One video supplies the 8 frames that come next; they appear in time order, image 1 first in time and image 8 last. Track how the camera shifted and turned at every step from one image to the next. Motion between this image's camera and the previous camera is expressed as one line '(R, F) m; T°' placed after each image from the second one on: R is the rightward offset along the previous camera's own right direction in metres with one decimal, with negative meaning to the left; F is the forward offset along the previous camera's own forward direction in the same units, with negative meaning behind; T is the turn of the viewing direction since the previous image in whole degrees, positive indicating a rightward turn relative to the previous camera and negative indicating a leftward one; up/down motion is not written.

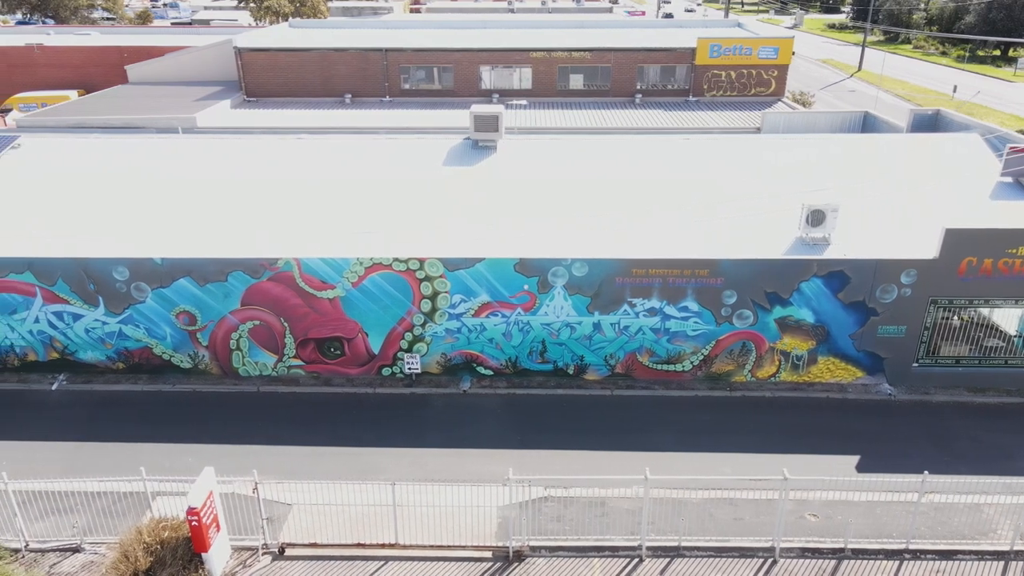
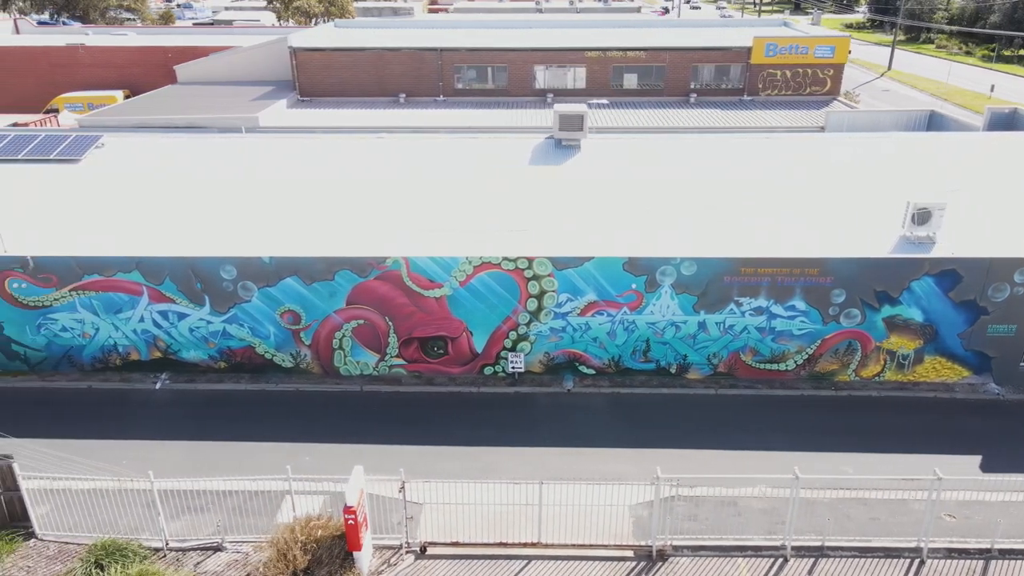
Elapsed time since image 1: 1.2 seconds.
(-2.2, 0.0) m; 0°
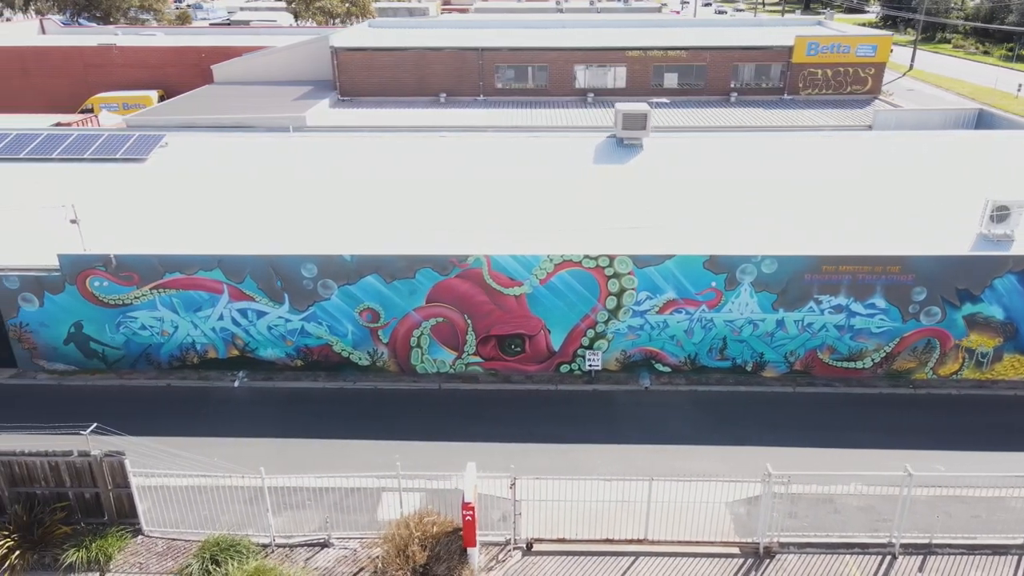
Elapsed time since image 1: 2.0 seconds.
(-1.6, 0.0) m; 0°
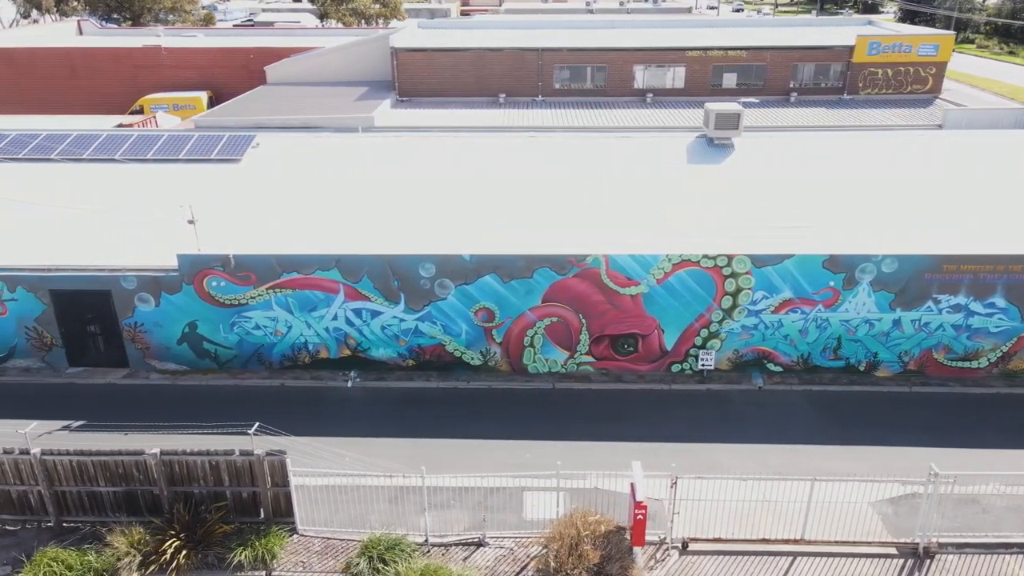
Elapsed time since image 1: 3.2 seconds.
(-2.4, 0.0) m; 0°
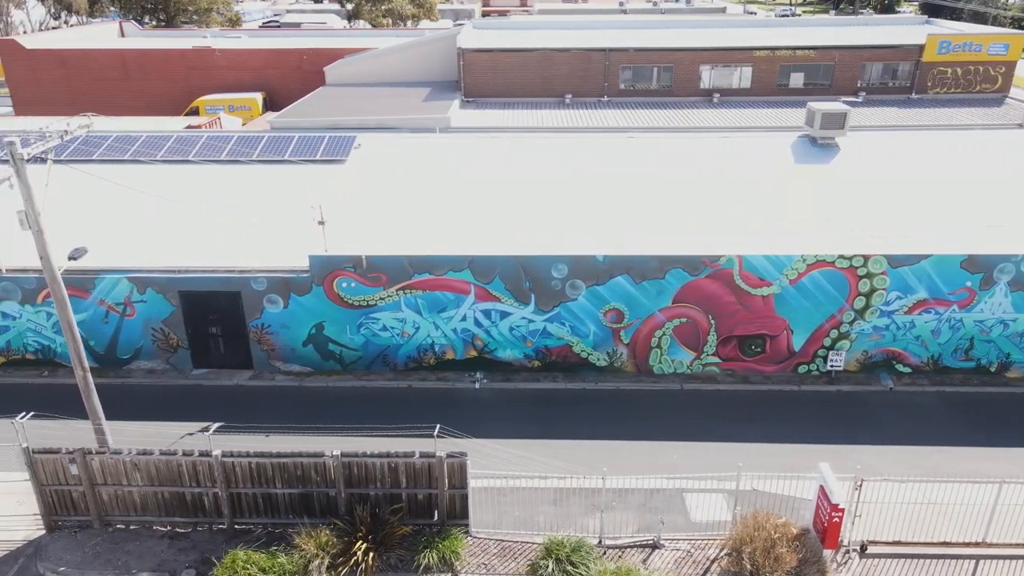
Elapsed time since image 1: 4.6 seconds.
(-2.7, +0.1) m; 0°
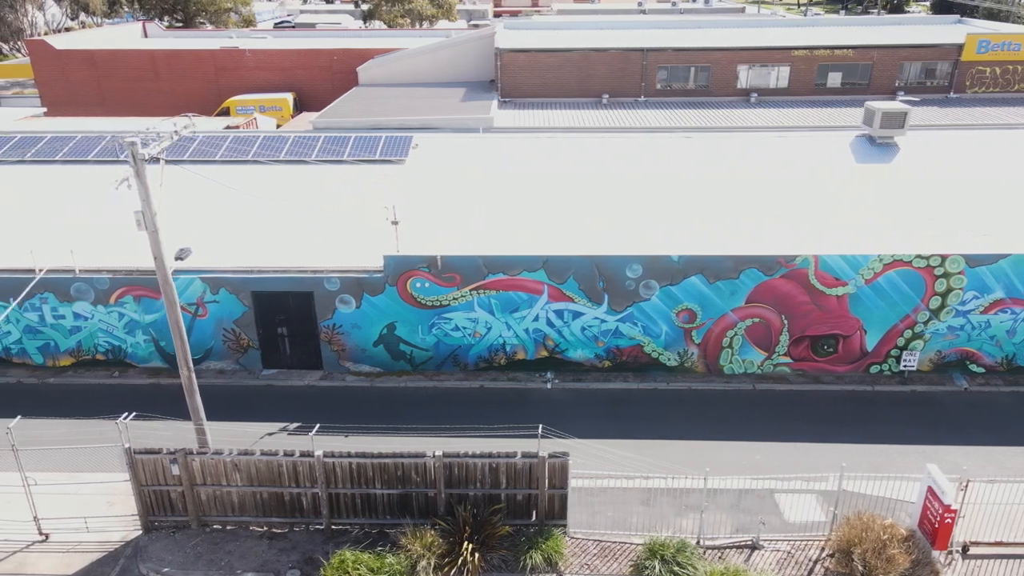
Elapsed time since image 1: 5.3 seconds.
(-1.5, 0.0) m; 0°
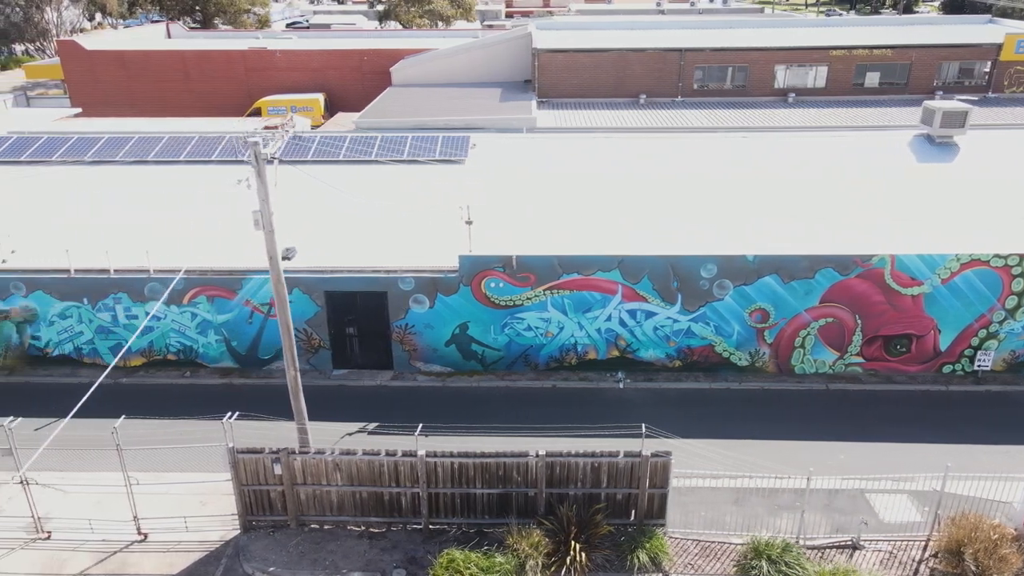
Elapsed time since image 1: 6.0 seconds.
(-1.6, 0.0) m; 0°
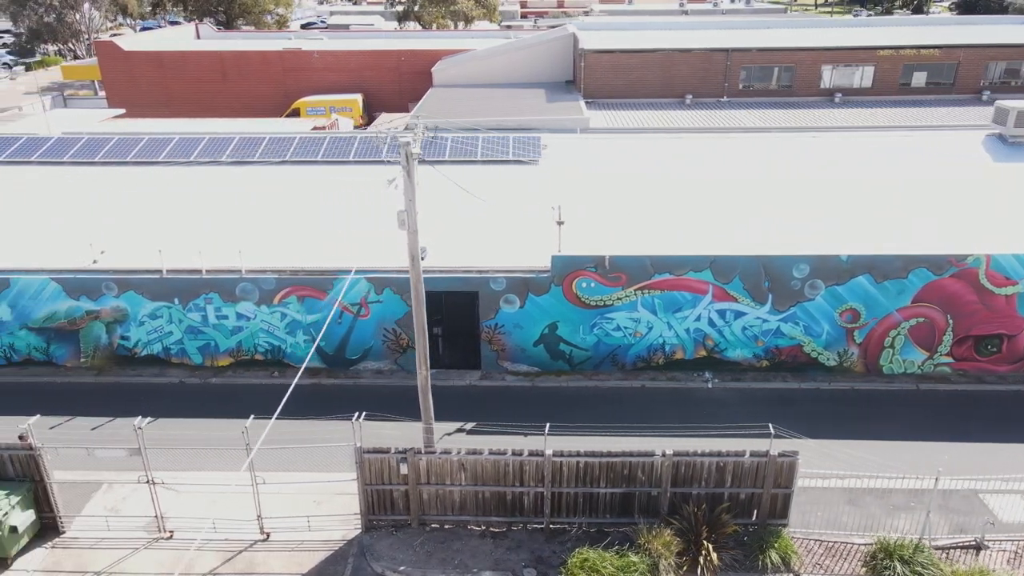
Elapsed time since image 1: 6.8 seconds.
(-1.9, 0.0) m; 0°
